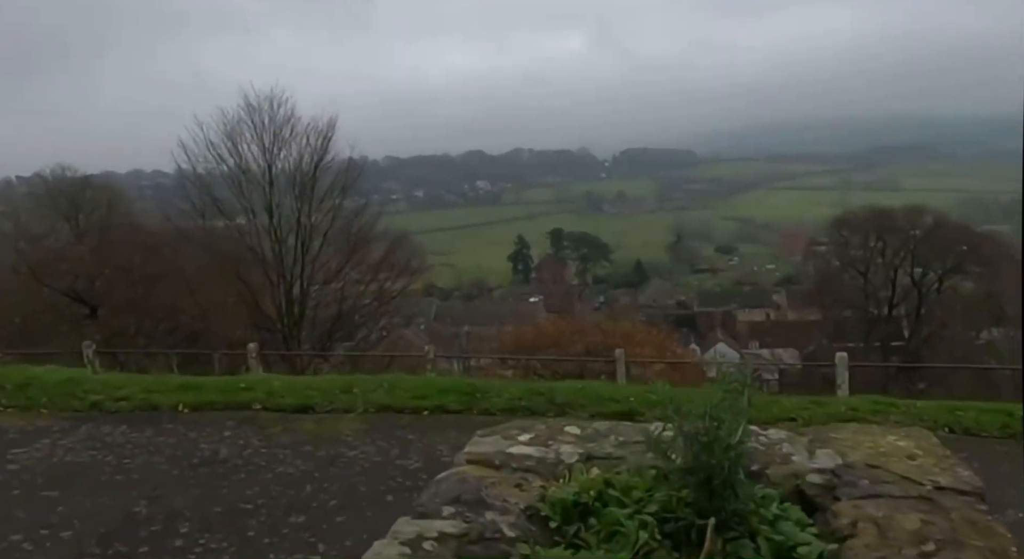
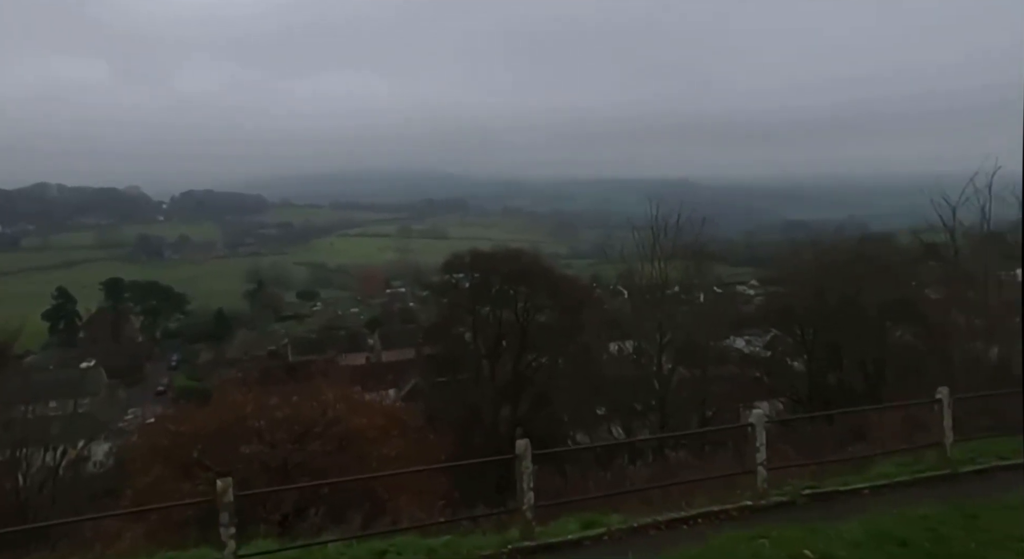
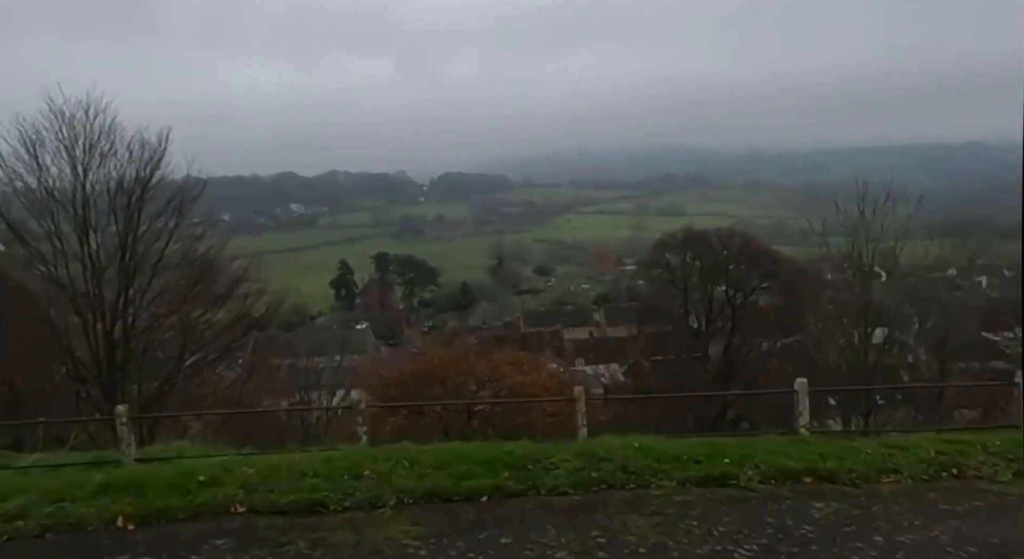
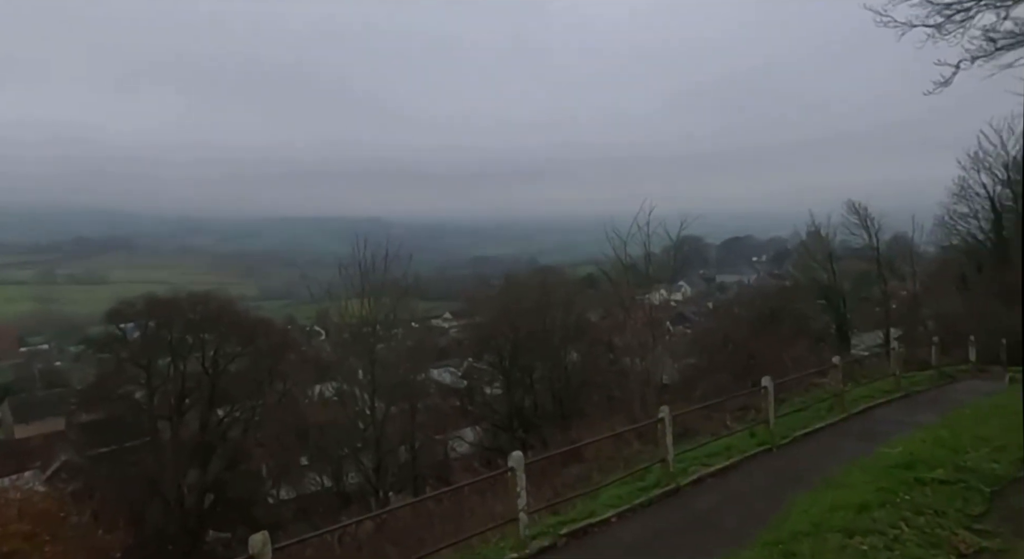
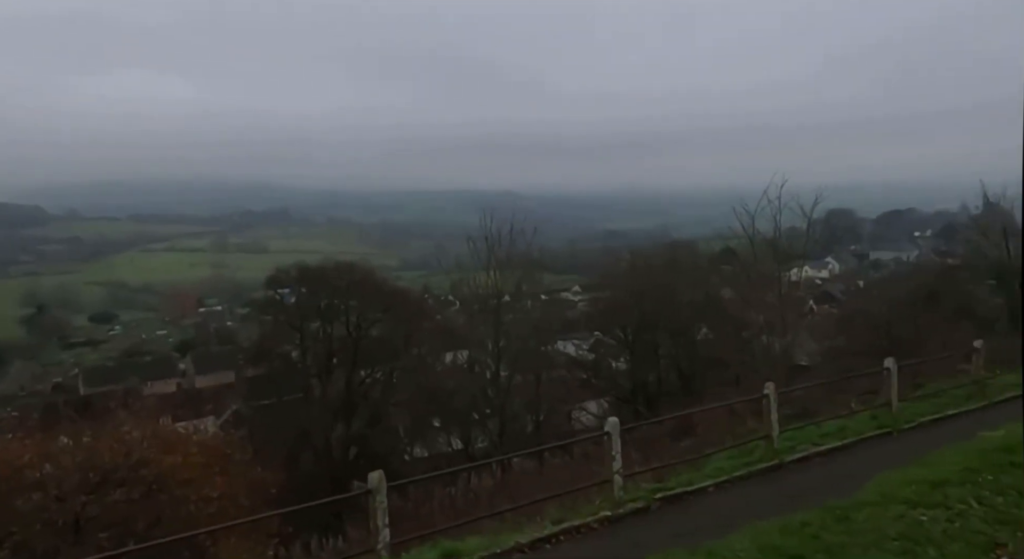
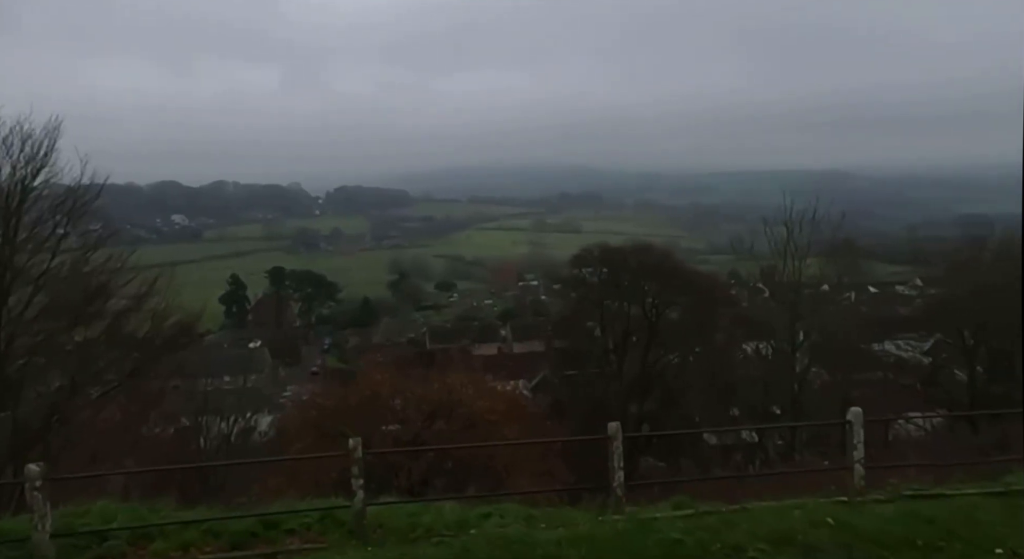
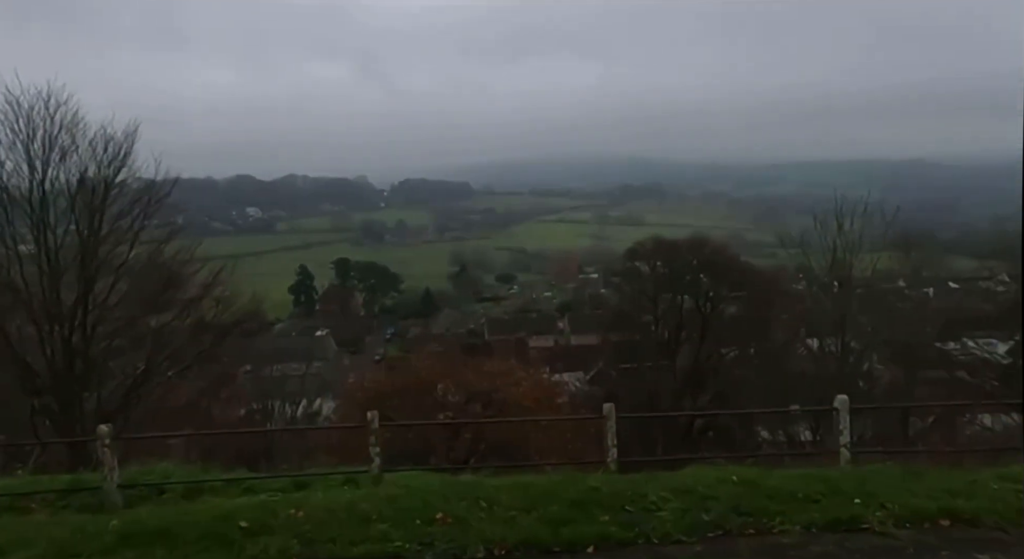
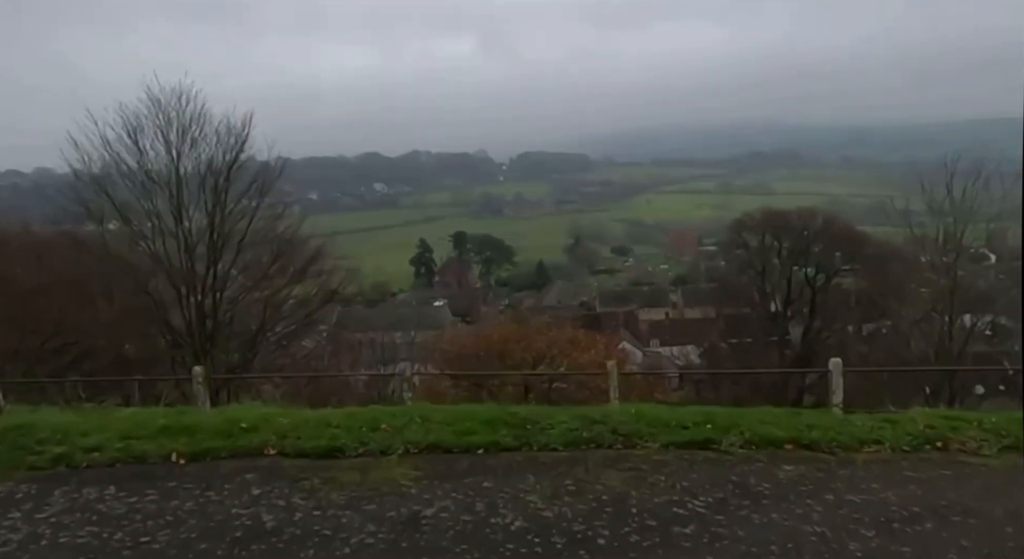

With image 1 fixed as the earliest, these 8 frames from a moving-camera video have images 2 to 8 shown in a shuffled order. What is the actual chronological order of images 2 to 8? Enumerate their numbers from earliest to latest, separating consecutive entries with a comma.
8, 3, 7, 6, 2, 5, 4
